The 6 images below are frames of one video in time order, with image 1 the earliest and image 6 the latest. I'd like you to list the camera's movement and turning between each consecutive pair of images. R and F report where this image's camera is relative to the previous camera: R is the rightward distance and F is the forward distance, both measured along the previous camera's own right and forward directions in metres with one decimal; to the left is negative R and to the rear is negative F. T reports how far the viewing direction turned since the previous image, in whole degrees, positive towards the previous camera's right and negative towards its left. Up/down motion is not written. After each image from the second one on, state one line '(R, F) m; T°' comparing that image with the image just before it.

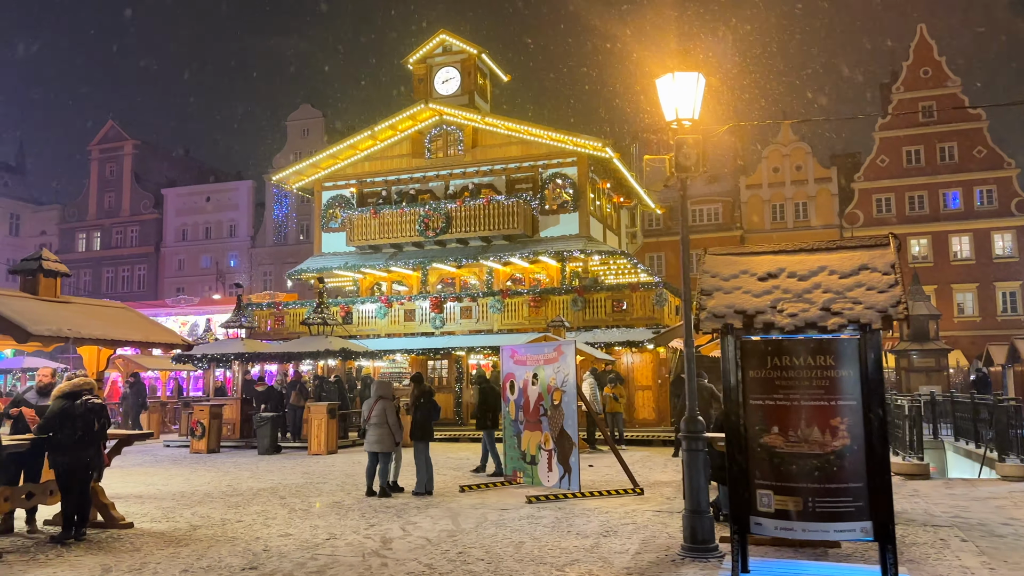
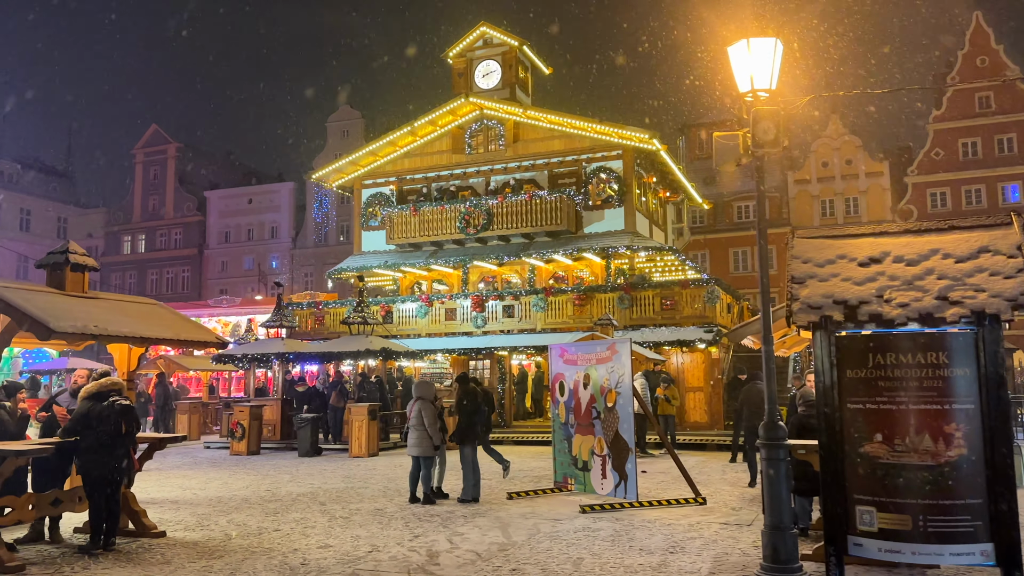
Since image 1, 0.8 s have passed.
(-0.2, +0.7) m; -3°
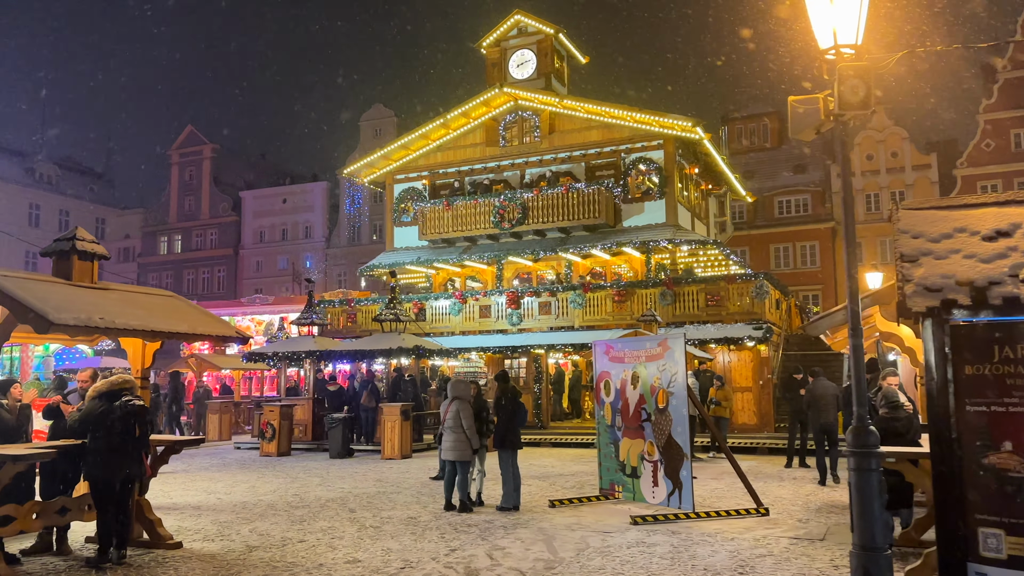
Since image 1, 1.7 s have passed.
(-0.1, +0.8) m; -2°
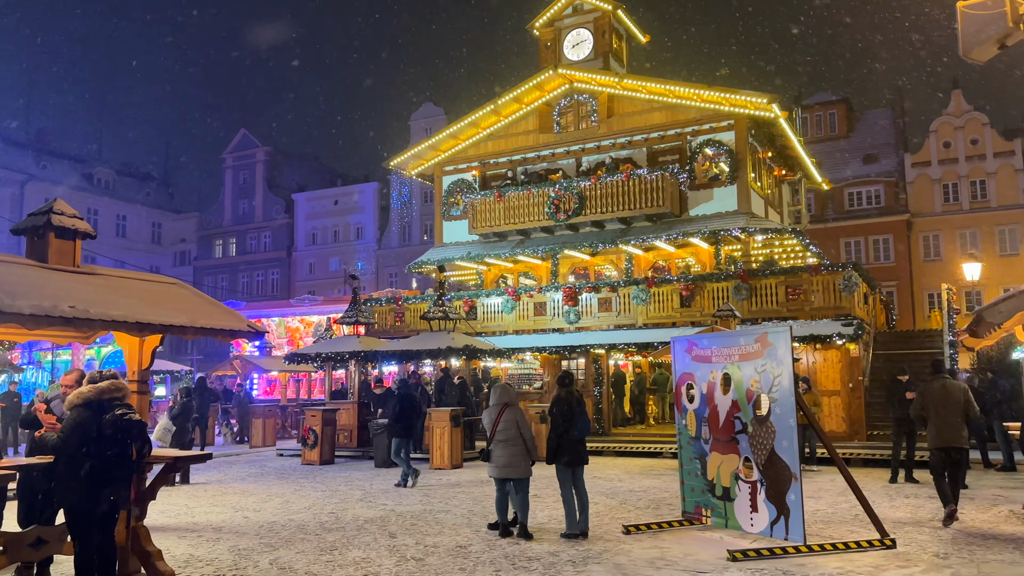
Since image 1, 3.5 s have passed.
(-0.2, +1.6) m; -4°
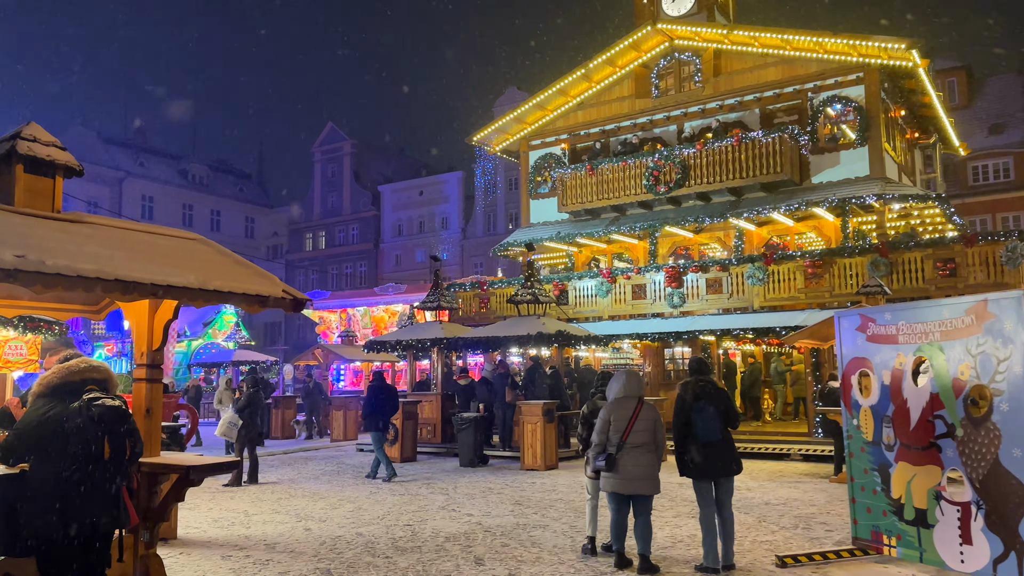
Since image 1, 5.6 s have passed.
(-0.3, +2.0) m; -6°
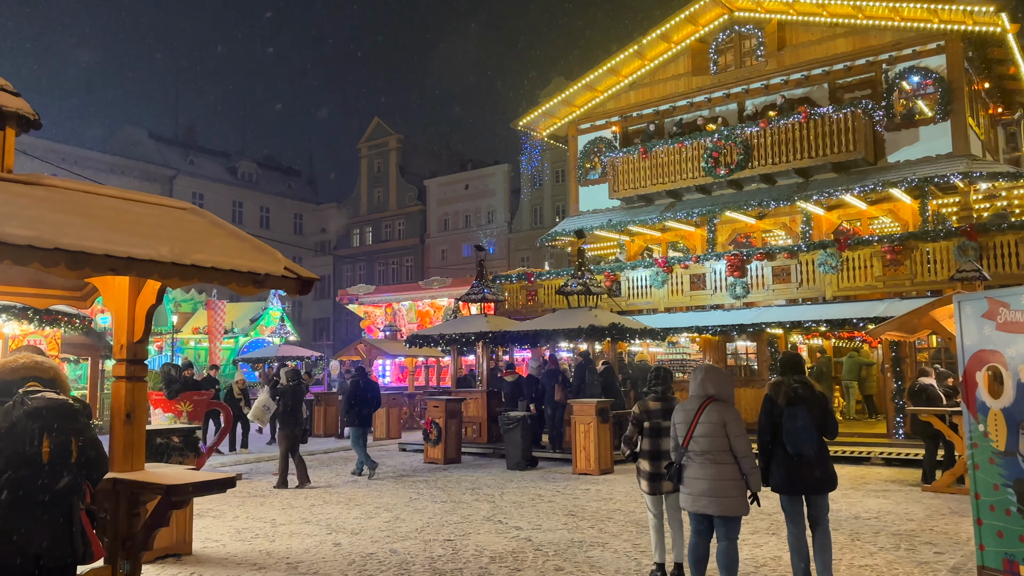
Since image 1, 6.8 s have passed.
(-0.1, +1.1) m; -3°
